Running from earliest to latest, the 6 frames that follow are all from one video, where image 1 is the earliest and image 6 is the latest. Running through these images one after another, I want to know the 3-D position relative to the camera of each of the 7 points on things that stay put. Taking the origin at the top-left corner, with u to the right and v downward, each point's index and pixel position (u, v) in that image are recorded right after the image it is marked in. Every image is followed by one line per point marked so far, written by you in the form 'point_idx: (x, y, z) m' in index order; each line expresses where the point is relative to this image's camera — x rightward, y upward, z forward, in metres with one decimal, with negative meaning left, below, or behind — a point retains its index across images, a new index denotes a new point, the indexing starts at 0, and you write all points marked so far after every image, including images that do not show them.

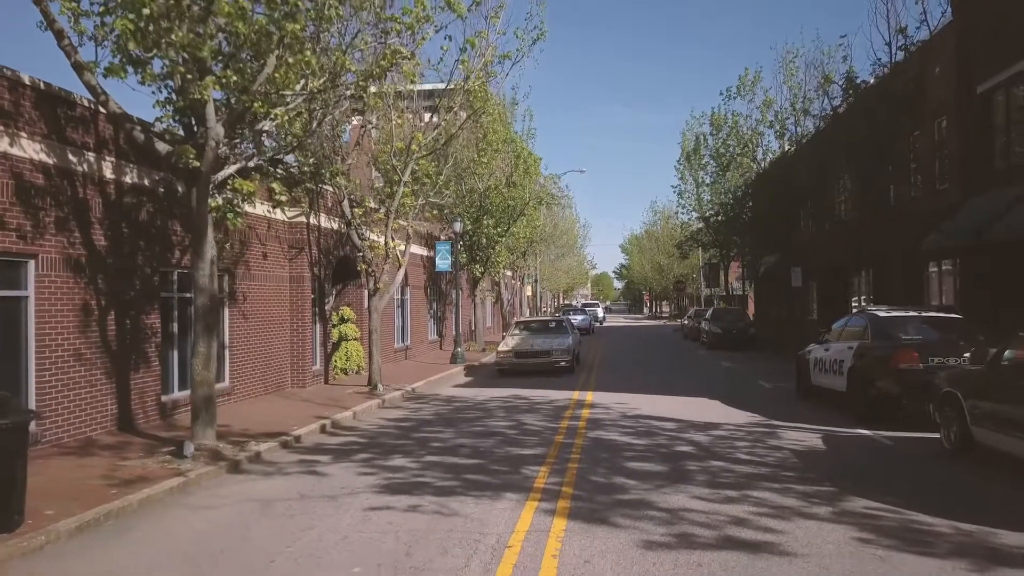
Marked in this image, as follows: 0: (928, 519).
0: (+3.0, -1.7, +5.8) m
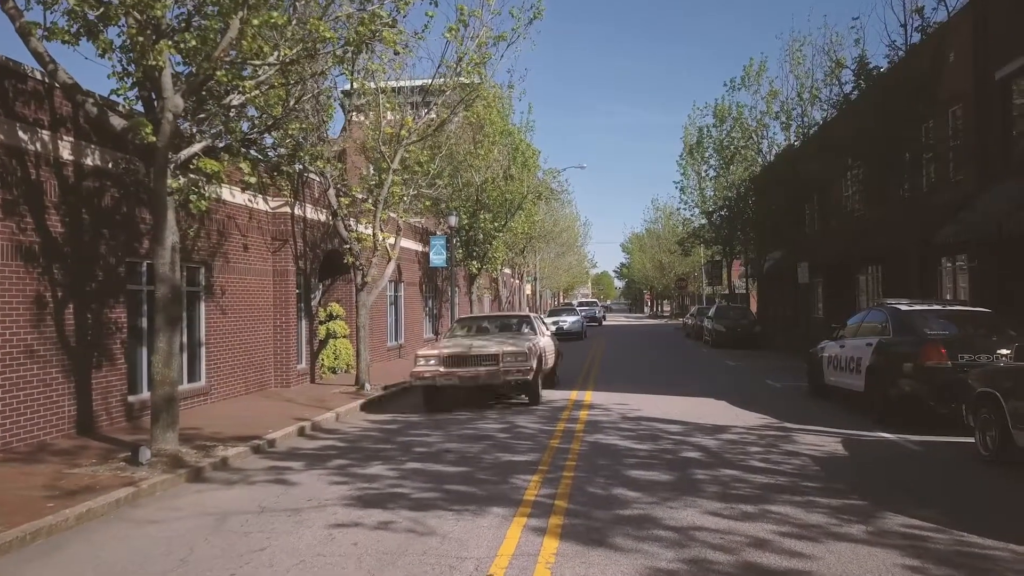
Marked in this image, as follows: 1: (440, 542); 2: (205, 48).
0: (+2.9, -1.6, +5.0) m
1: (-0.5, -1.7, +5.3) m
2: (-3.2, +2.5, +8.2) m
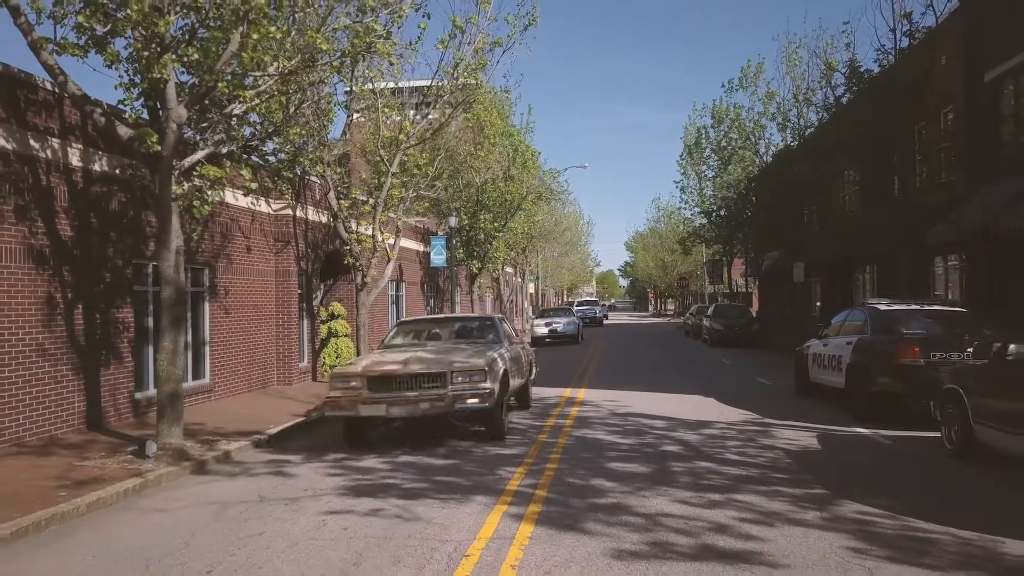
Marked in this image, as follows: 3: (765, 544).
0: (+2.8, -1.6, +5.4) m
1: (-0.6, -1.7, +5.7) m
2: (-3.3, +2.4, +8.6) m
3: (+1.6, -1.6, +5.0) m
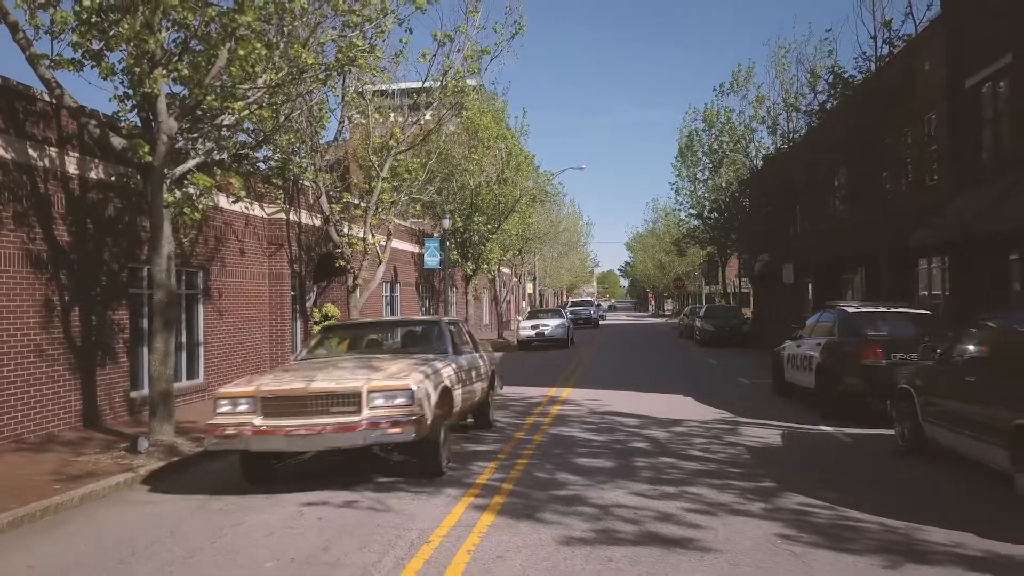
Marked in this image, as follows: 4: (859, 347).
0: (+2.5, -1.6, +5.8) m
1: (-0.9, -1.7, +6.1) m
2: (-3.6, +2.4, +9.0) m
3: (+1.3, -1.6, +5.4) m
4: (+4.5, -0.8, +10.3) m
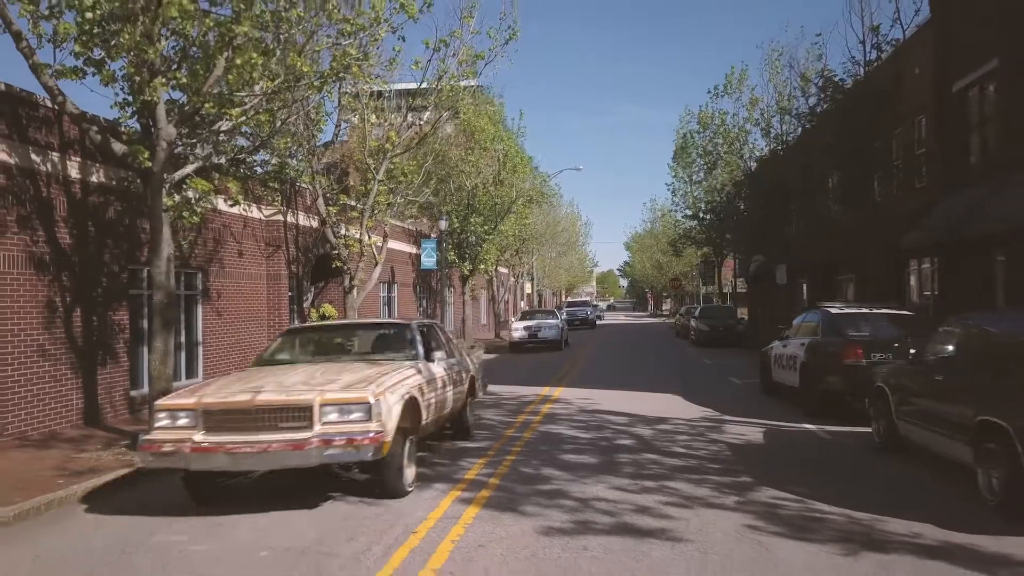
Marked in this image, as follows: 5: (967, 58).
0: (+2.4, -1.7, +6.0) m
1: (-1.0, -1.8, +6.4) m
2: (-3.7, +2.4, +9.2) m
3: (+1.2, -1.7, +5.6) m
4: (+4.4, -0.8, +10.6) m
5: (+10.5, +5.3, +18.5) m
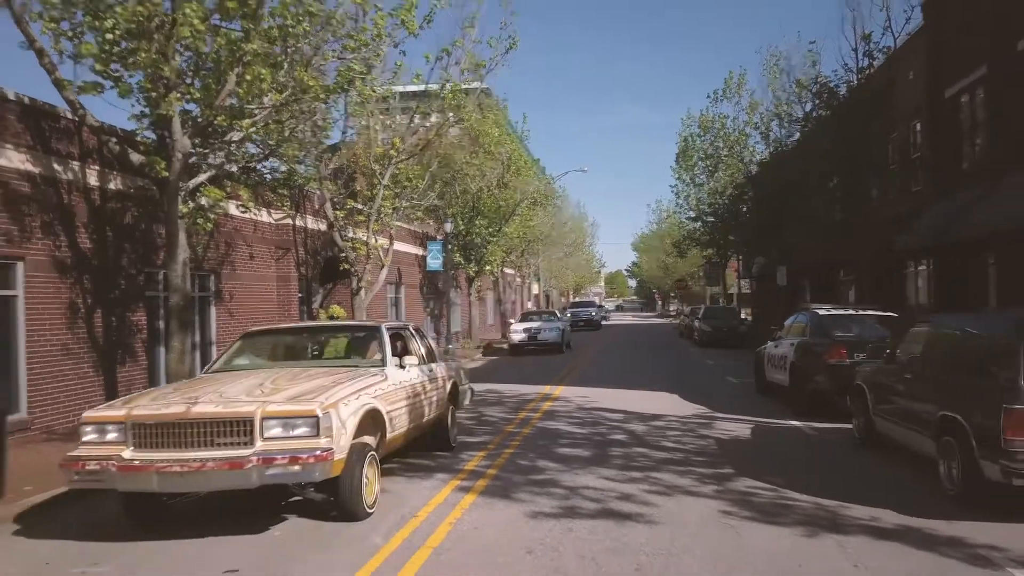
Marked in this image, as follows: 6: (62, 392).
0: (+2.3, -1.7, +6.5) m
1: (-1.1, -1.8, +6.9) m
2: (-3.7, +2.3, +9.8) m
3: (+1.1, -1.7, +6.1) m
4: (+4.4, -0.8, +11.1) m
5: (+10.6, +5.3, +18.8) m
6: (-6.1, -1.4, +10.8) m
